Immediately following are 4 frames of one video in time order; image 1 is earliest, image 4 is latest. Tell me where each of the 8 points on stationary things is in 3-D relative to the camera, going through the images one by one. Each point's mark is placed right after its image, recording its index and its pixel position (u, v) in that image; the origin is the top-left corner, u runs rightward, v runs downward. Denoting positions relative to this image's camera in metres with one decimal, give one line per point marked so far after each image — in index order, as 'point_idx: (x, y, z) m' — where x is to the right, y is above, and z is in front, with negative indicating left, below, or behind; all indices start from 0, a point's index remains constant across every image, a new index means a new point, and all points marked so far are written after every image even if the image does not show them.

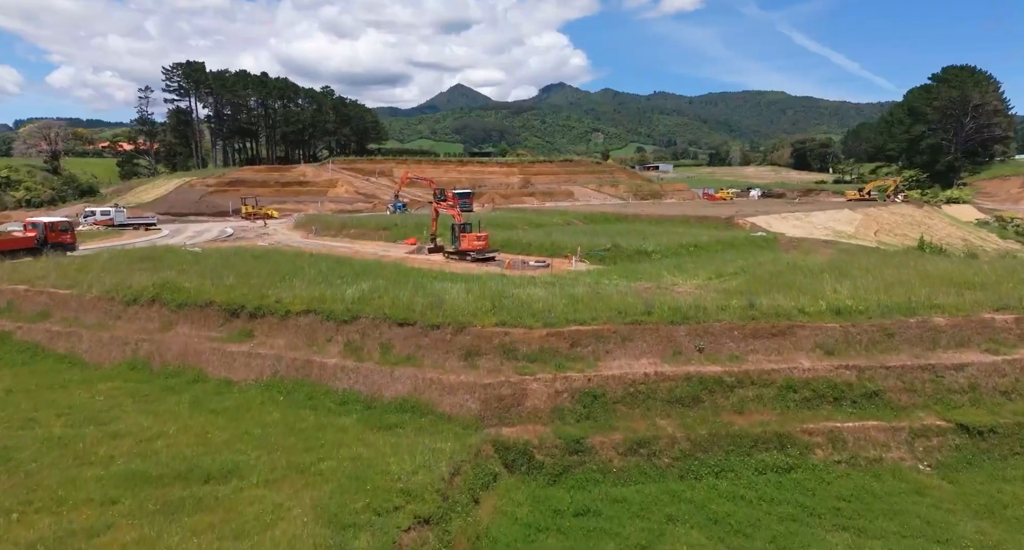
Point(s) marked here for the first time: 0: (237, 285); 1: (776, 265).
0: (-6.3, -0.3, +15.1) m
1: (+7.8, +0.3, +19.6) m
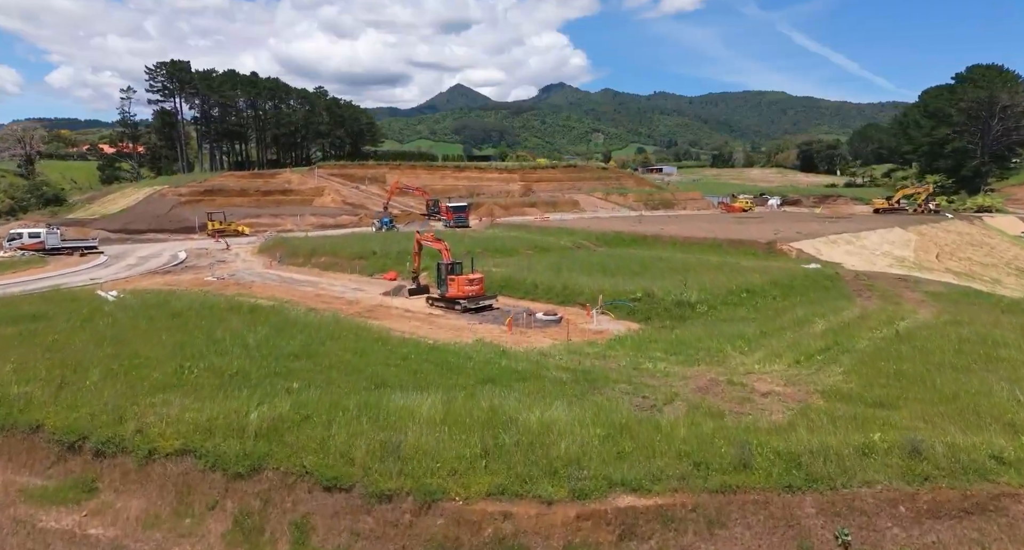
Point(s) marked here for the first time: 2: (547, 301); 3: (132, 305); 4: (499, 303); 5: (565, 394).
0: (-6.2, -1.7, +9.9) m
1: (+7.9, -1.2, +14.4) m
2: (+1.0, -0.8, +19.6) m
3: (-9.6, -0.8, +16.8) m
4: (-0.4, -0.9, +19.7) m
5: (+0.8, -1.8, +10.2) m
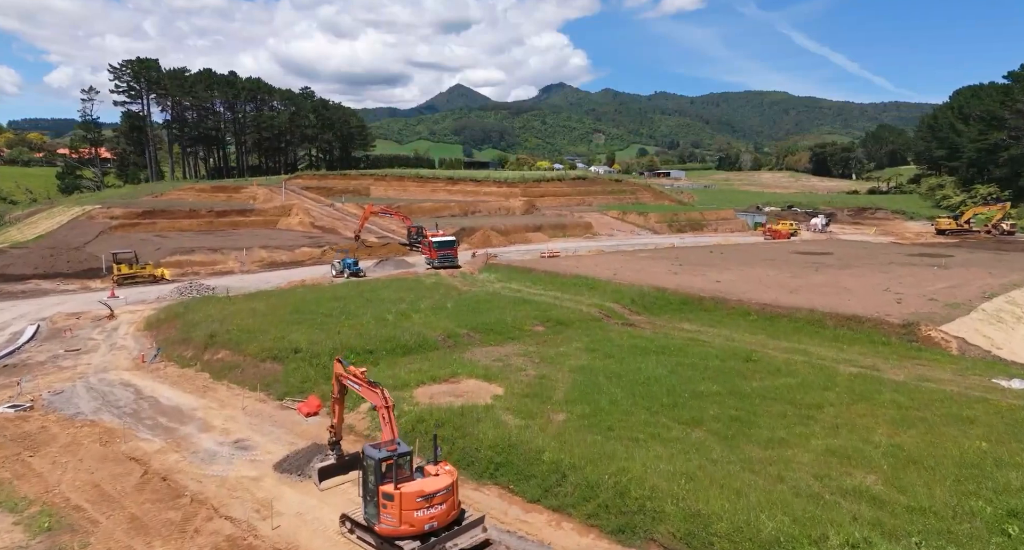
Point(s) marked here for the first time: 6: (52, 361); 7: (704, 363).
0: (-6.2, -4.5, -0.1) m
1: (+7.9, -4.0, +4.4) m
2: (+1.1, -3.6, +9.7) m
3: (-9.6, -3.5, +6.8) m
4: (-0.3, -3.6, +9.8) m
5: (+0.9, -4.6, +0.3) m
6: (-12.7, -2.4, +18.4) m
7: (+4.9, -2.1, +16.5) m
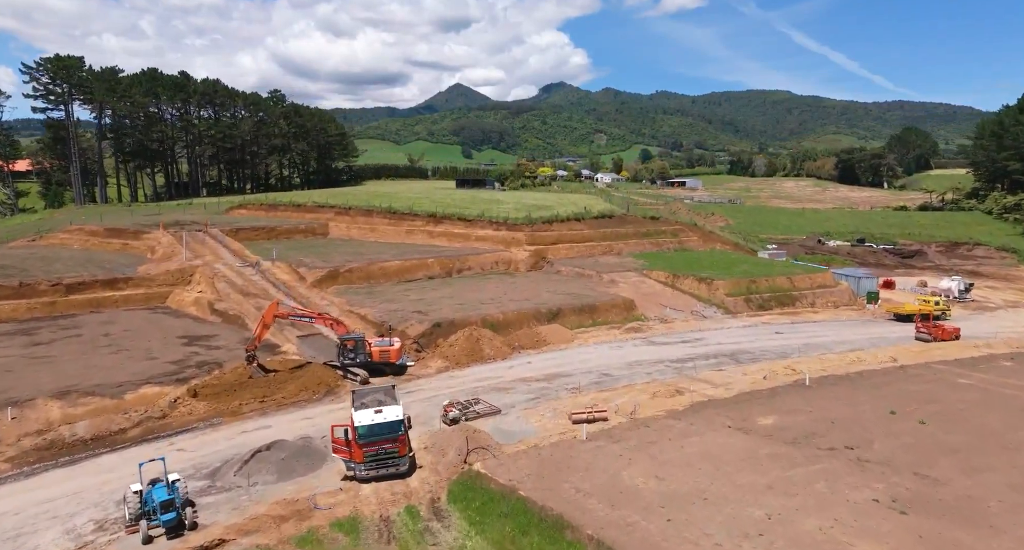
0: (-6.0, -10.1, -18.4) m
1: (+8.1, -9.6, -13.9) m
2: (+1.3, -9.2, -8.6) m
3: (-9.4, -9.2, -11.5) m
4: (-0.2, -9.2, -8.5) m
5: (+1.1, -10.2, -18.1) m
6: (-12.6, -8.0, 0.0) m
7: (+5.1, -7.7, -1.9) m
